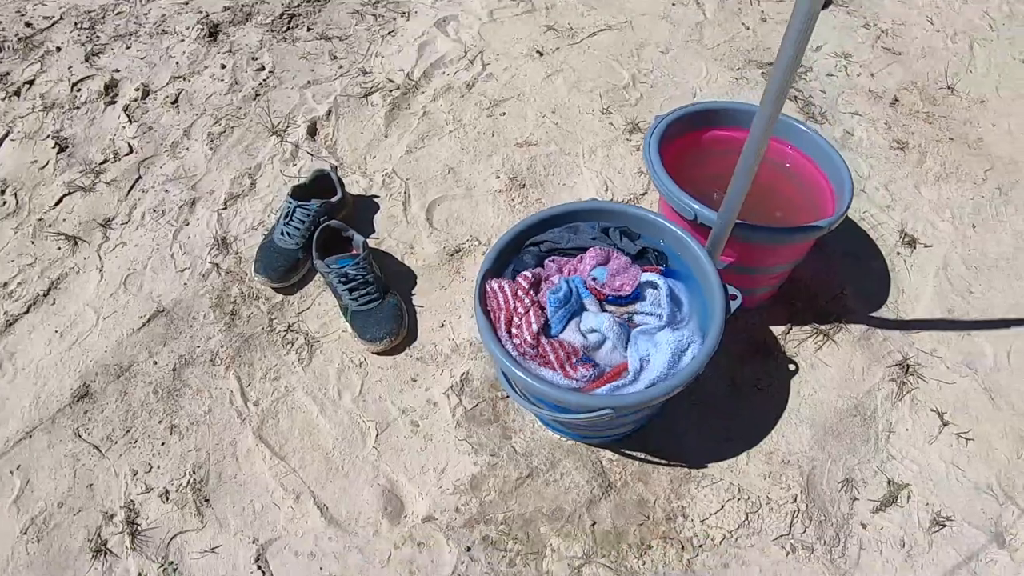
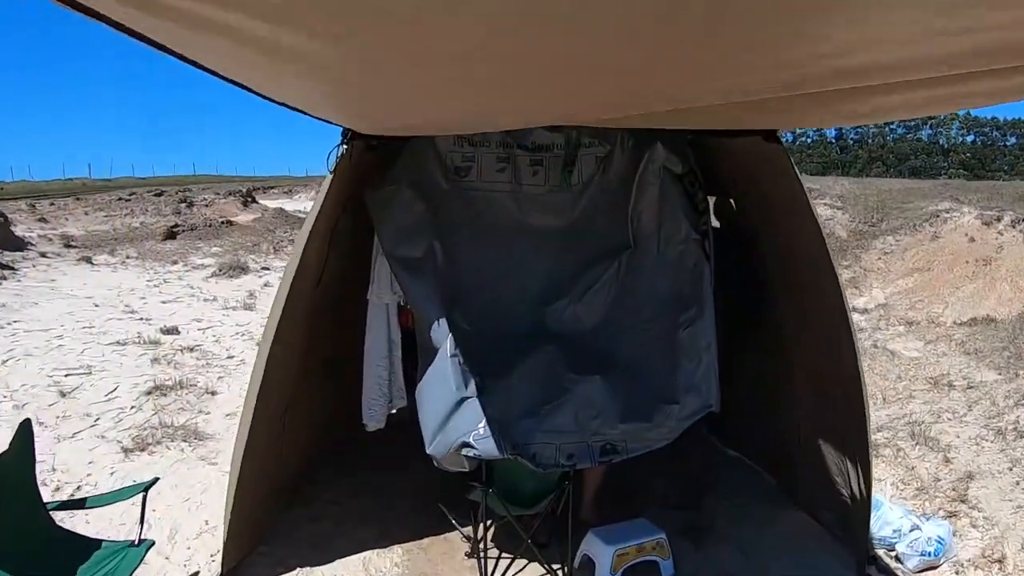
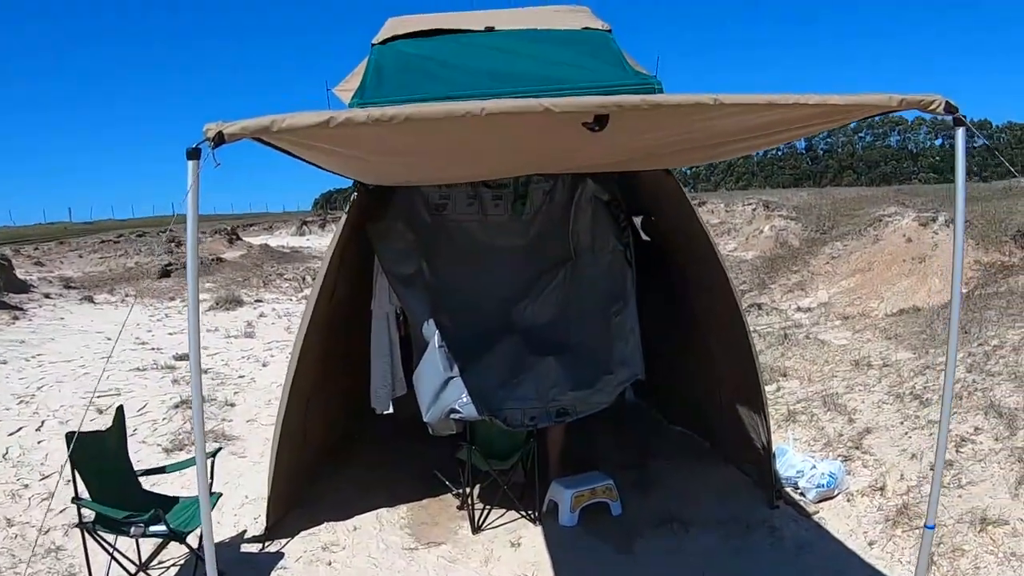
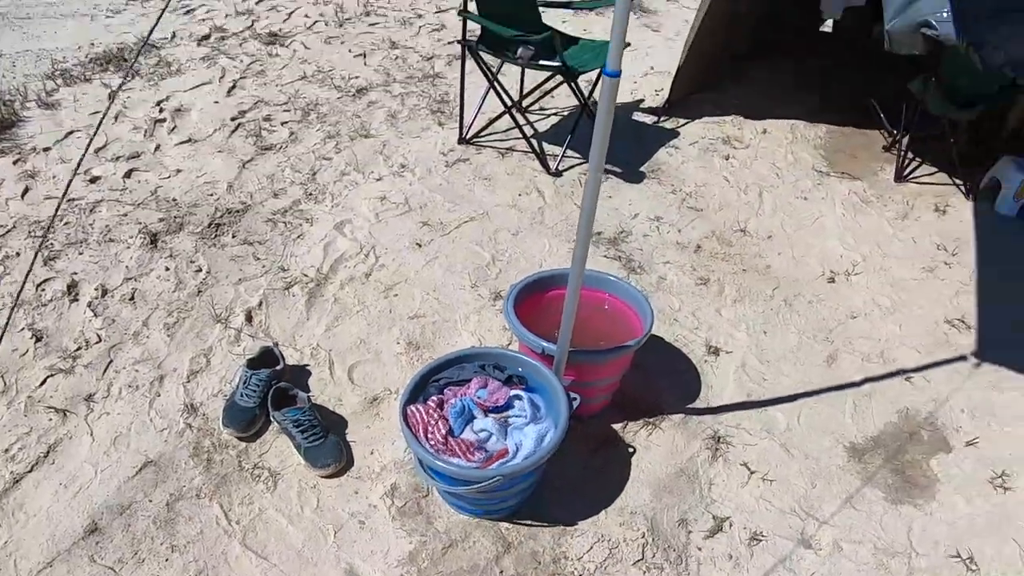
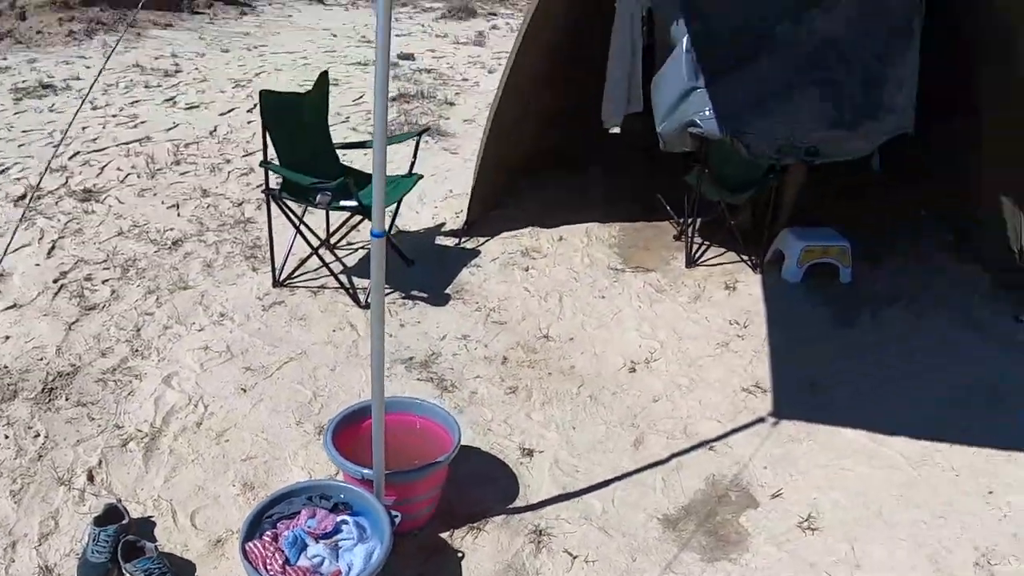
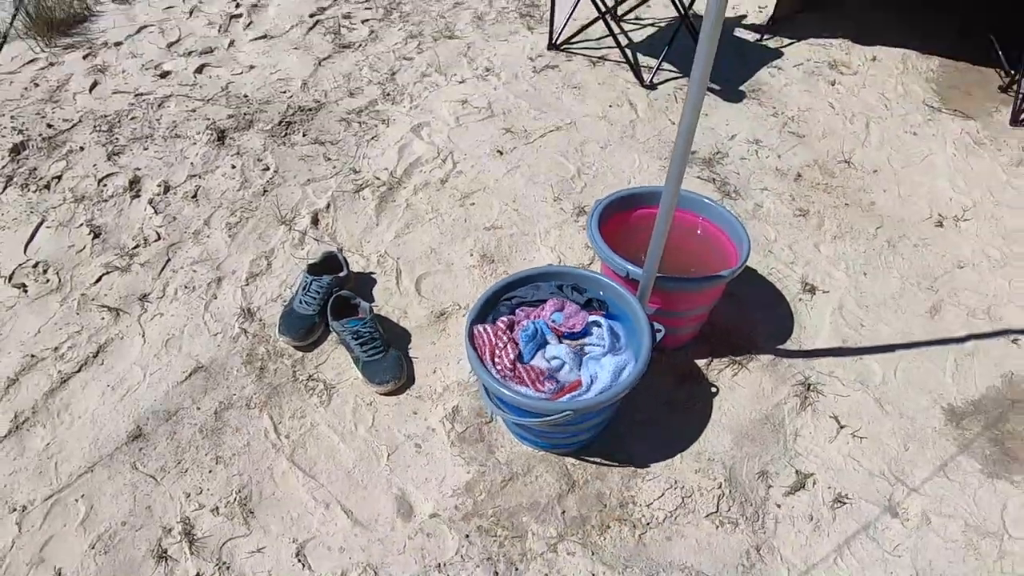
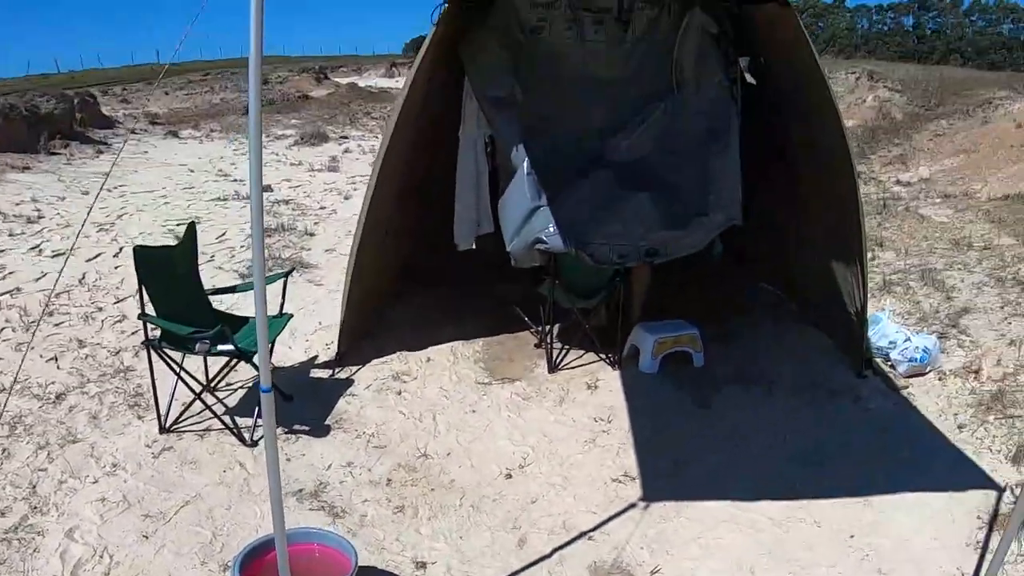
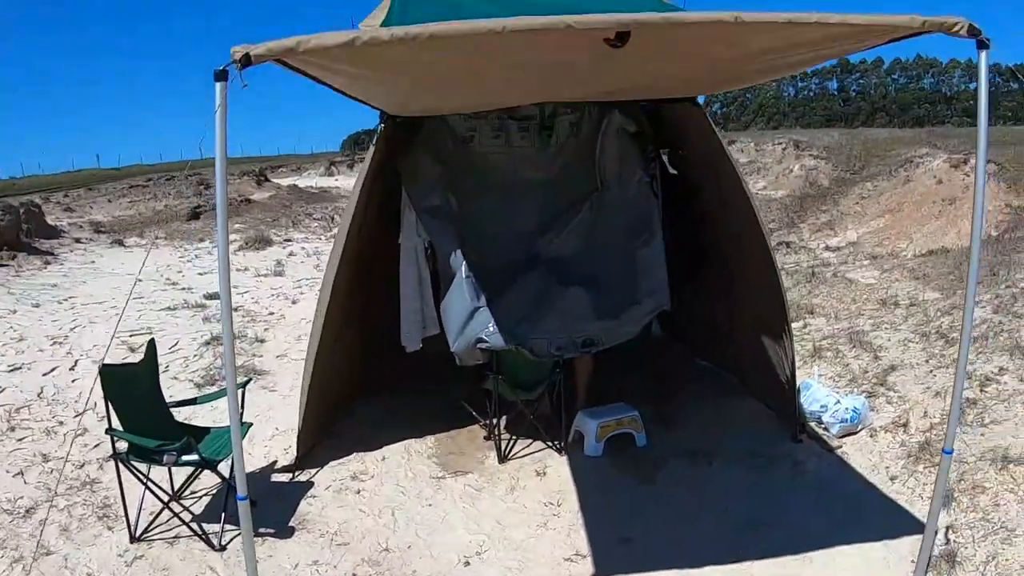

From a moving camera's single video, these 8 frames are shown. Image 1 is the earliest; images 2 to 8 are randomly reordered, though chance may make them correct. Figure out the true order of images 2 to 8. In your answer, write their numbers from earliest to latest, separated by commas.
6, 4, 5, 7, 8, 3, 2
